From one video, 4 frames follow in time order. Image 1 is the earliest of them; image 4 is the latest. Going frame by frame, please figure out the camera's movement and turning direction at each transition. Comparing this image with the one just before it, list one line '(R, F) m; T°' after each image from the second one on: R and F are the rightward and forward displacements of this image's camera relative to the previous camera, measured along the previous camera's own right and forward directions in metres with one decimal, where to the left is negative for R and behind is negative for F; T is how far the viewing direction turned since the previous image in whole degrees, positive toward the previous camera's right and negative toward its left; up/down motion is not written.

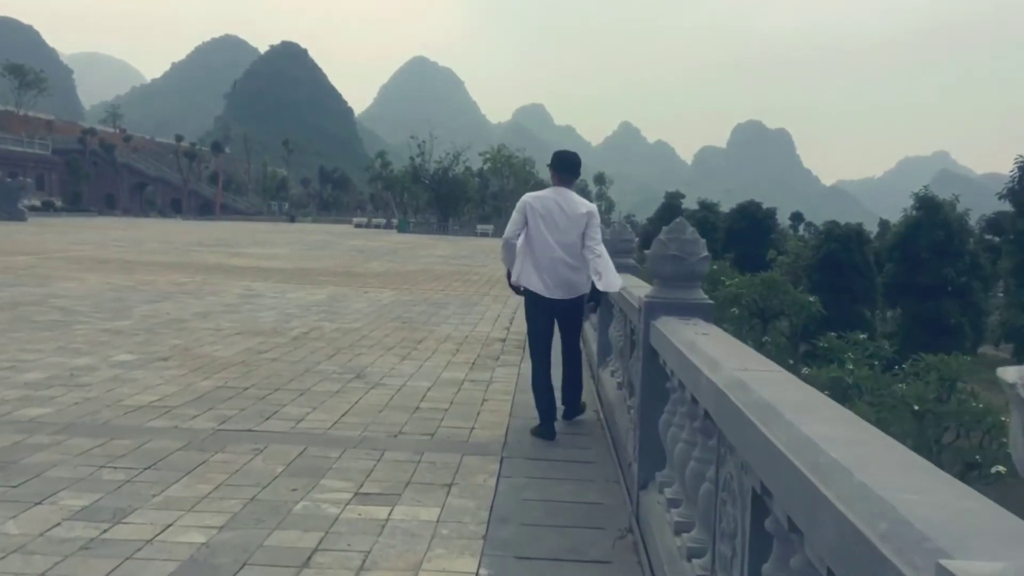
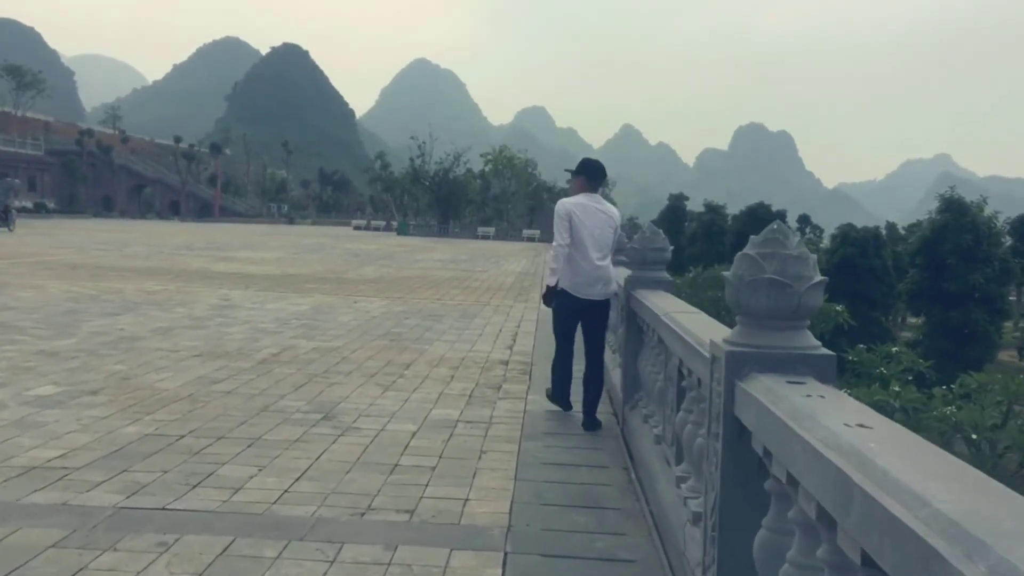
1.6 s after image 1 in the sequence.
(0.0, +1.4) m; 0°
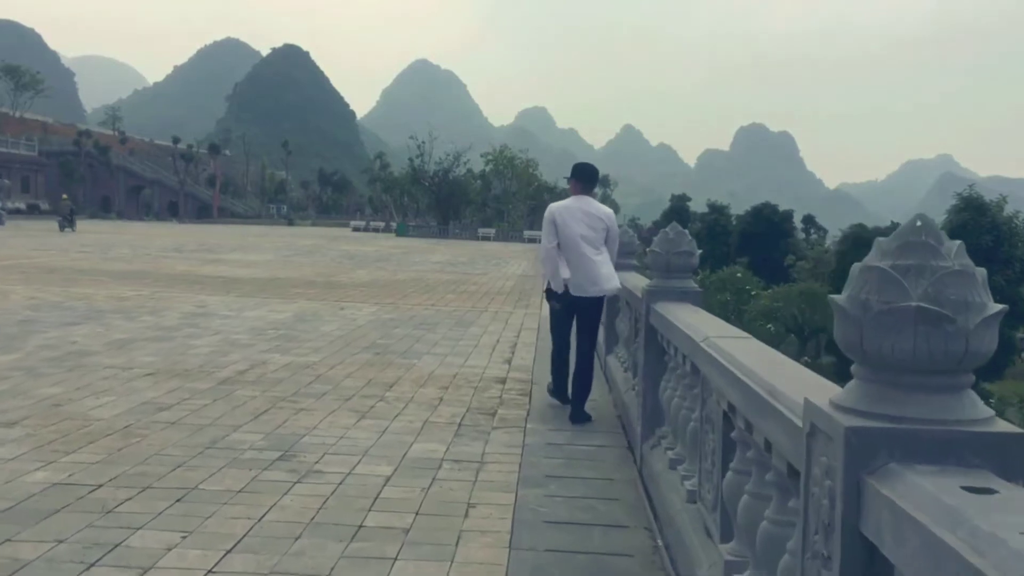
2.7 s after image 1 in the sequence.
(0.0, +1.0) m; 0°
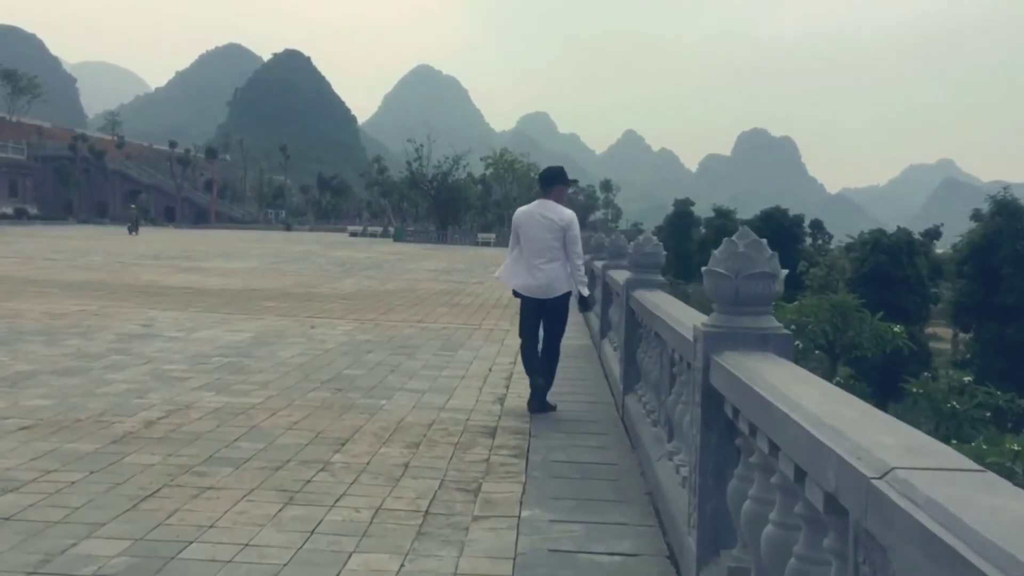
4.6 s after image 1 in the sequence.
(0.0, +1.7) m; 0°
